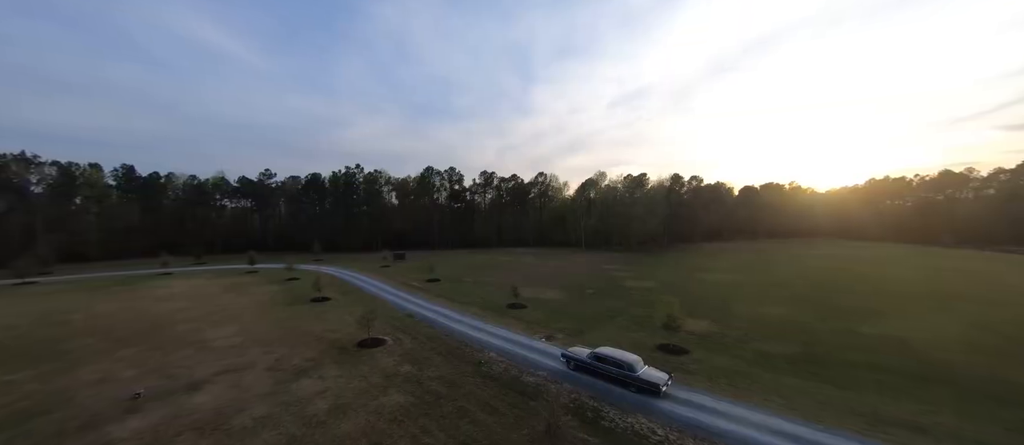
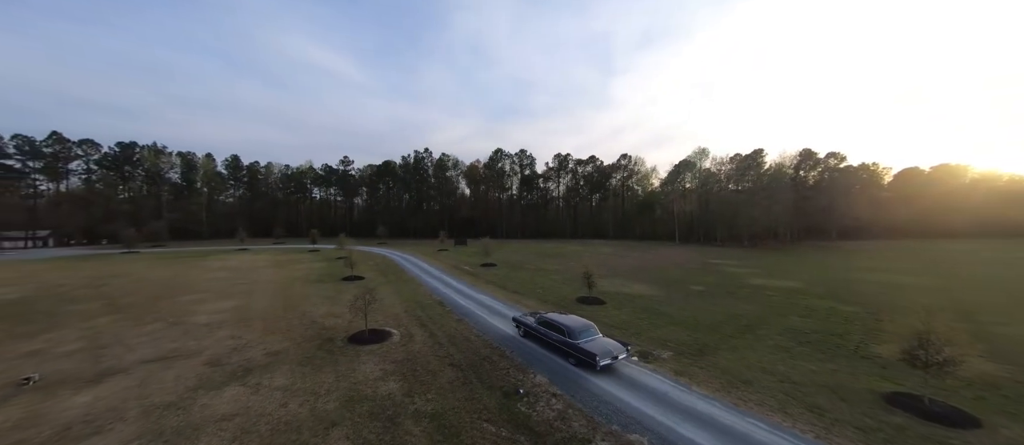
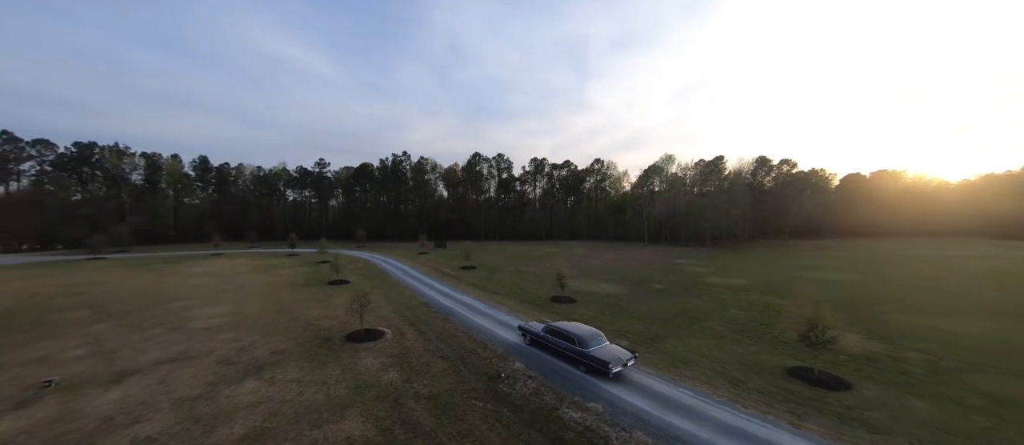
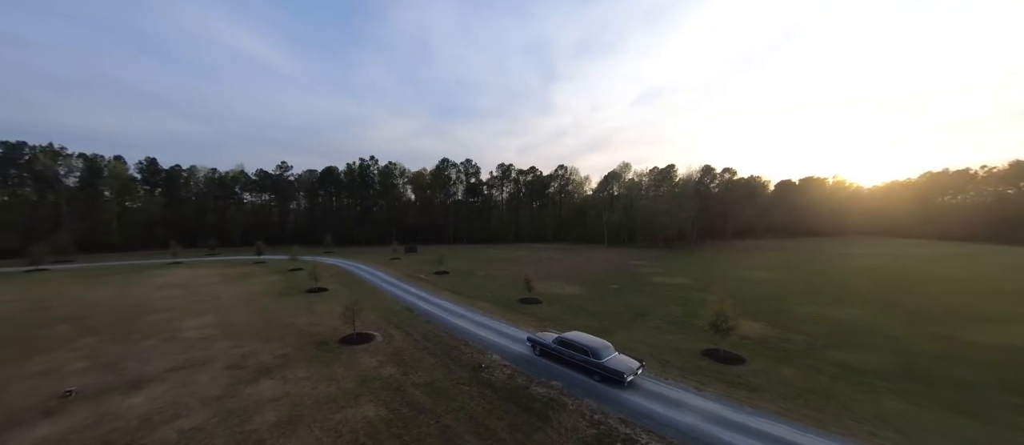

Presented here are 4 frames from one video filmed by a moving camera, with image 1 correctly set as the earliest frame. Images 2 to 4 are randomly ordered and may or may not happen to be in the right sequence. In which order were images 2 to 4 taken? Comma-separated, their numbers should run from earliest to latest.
4, 3, 2
